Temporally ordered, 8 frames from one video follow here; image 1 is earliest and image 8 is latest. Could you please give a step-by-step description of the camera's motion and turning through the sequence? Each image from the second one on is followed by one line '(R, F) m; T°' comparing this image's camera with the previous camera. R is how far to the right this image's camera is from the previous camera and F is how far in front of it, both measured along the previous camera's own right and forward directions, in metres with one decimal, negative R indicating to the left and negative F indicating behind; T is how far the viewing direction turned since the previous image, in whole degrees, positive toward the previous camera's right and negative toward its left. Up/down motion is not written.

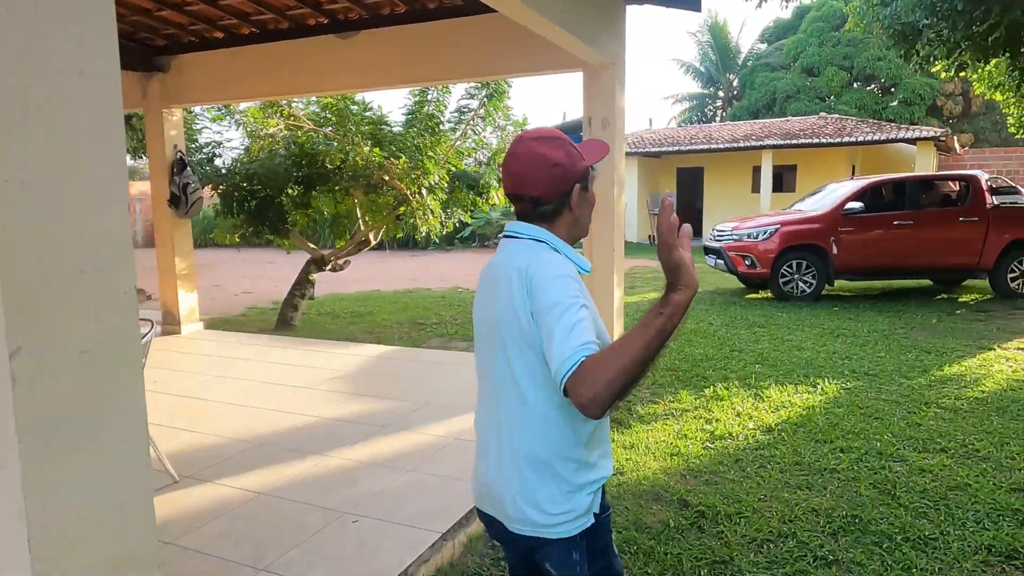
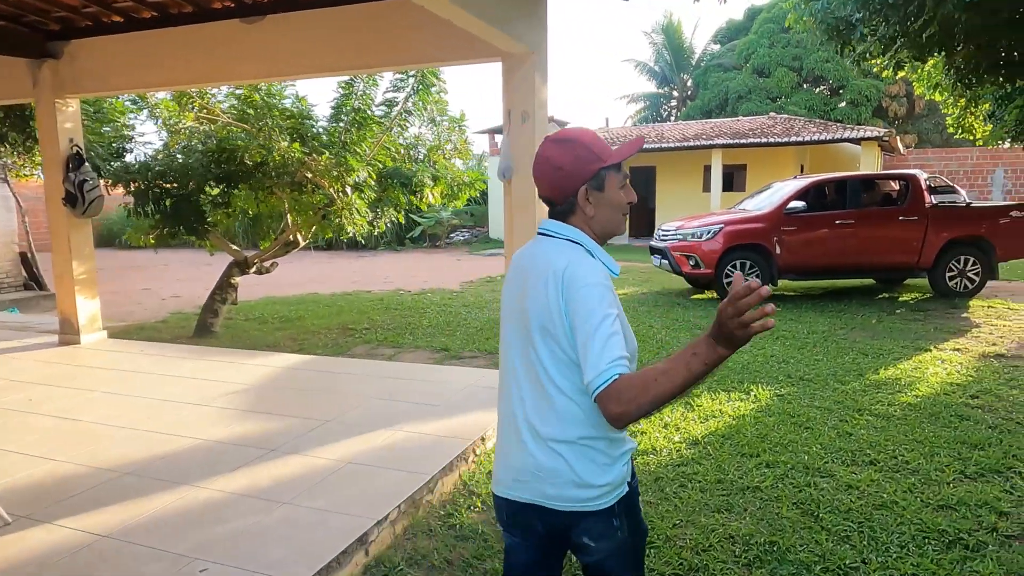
(+0.3, +0.3) m; +3°
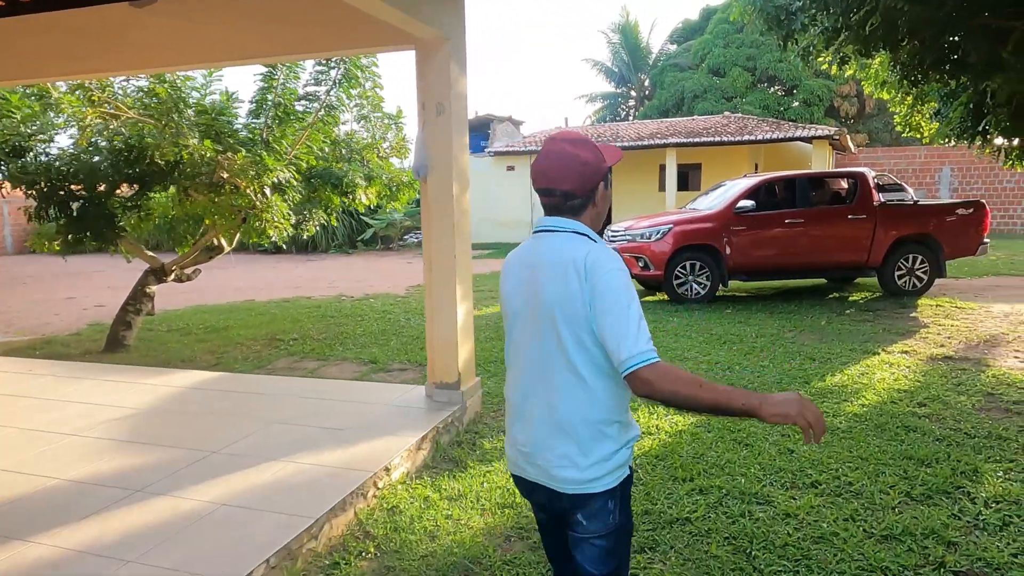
(+0.3, +0.3) m; +3°
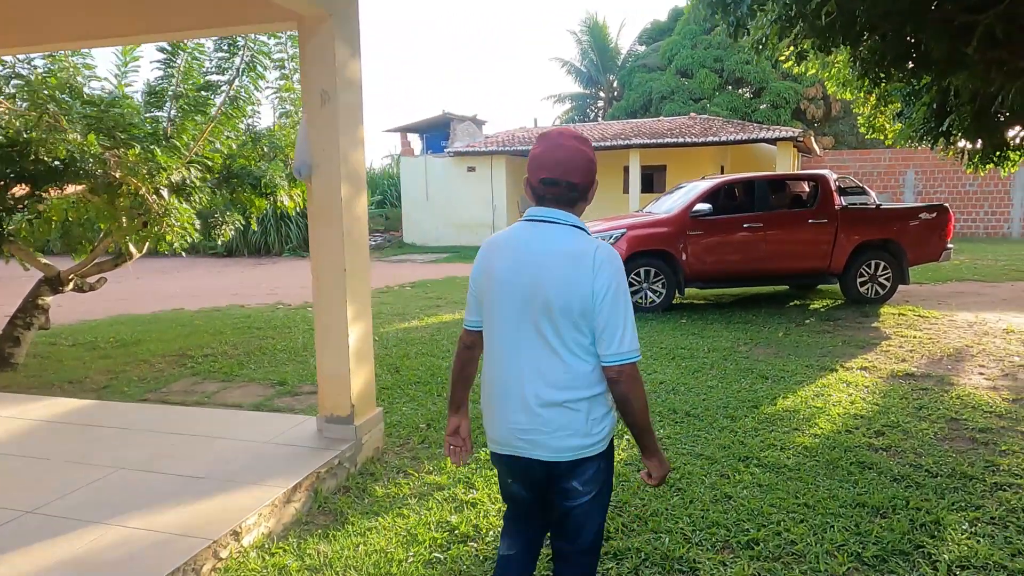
(+0.4, +0.5) m; +2°
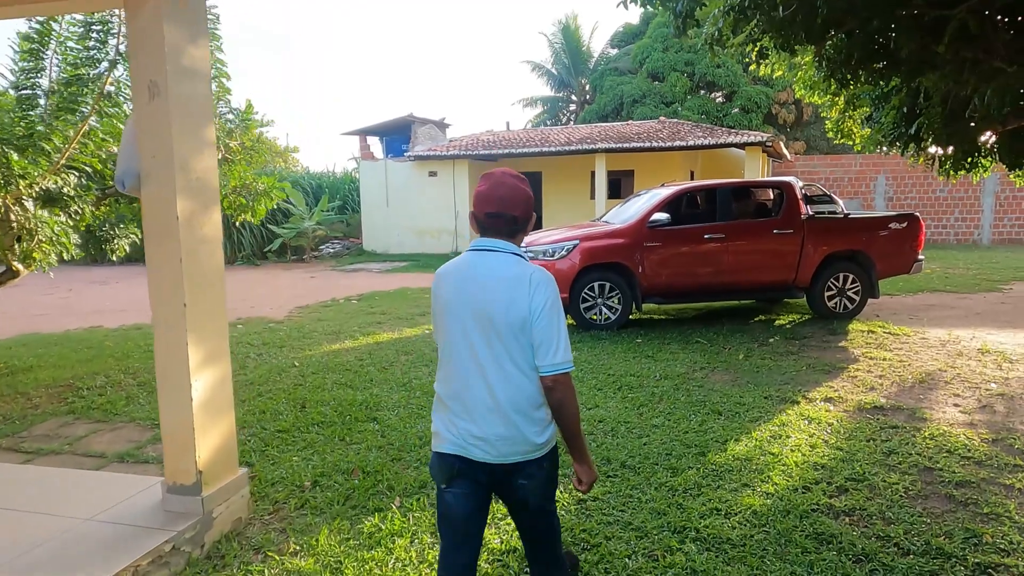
(+0.4, +0.6) m; +2°
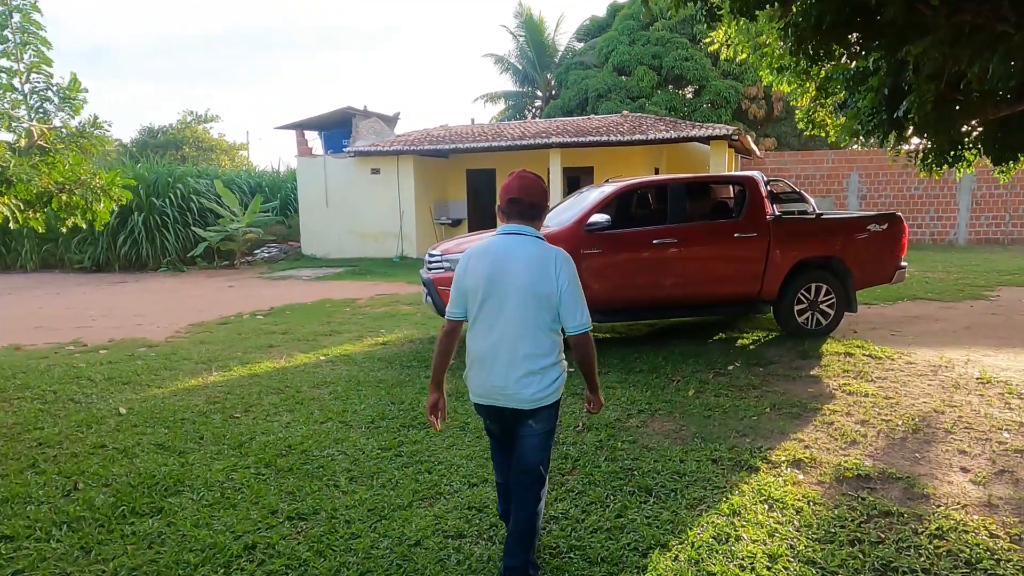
(+0.6, +1.2) m; +2°
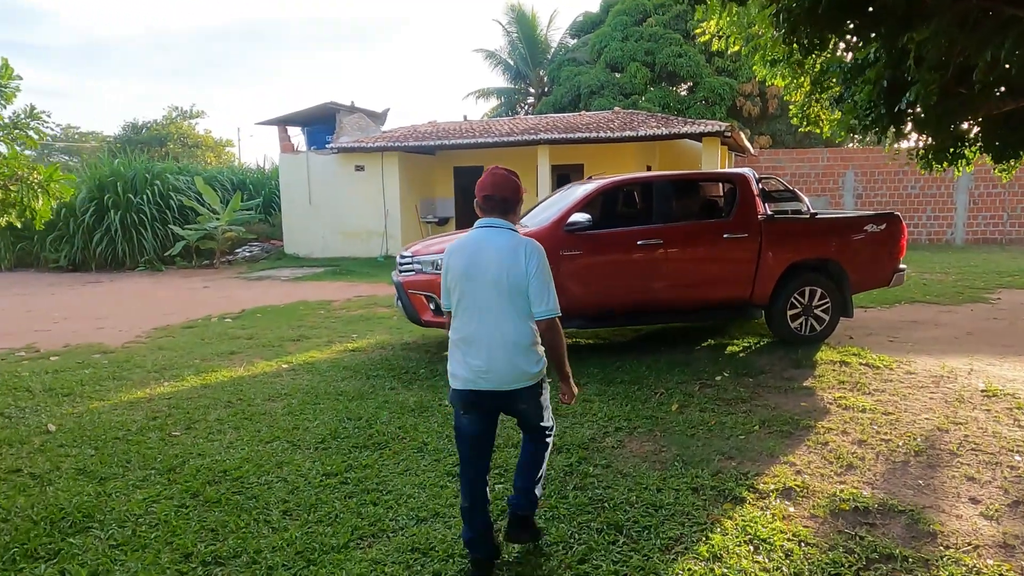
(+0.2, +0.4) m; 0°
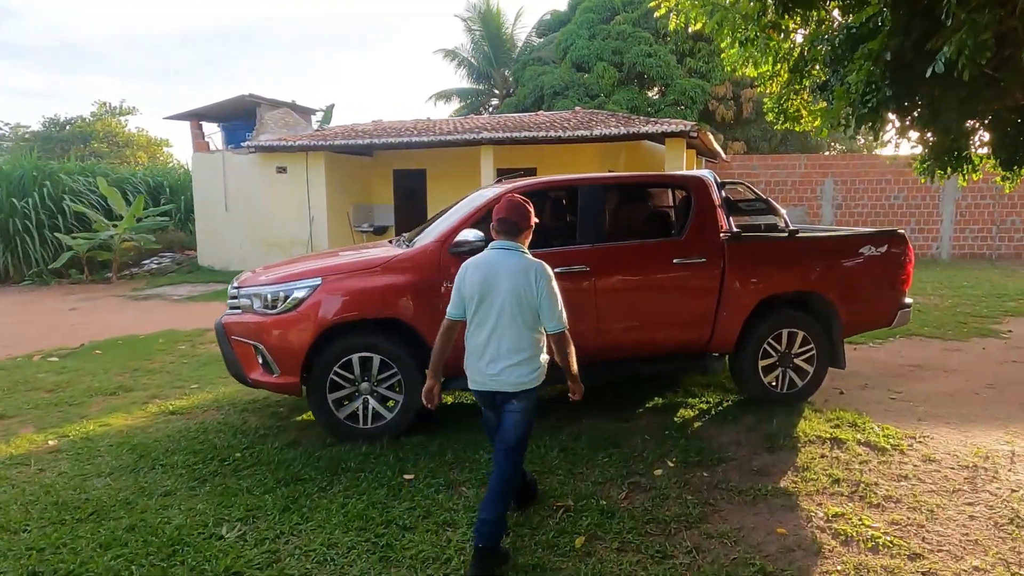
(+0.7, +1.6) m; +2°
